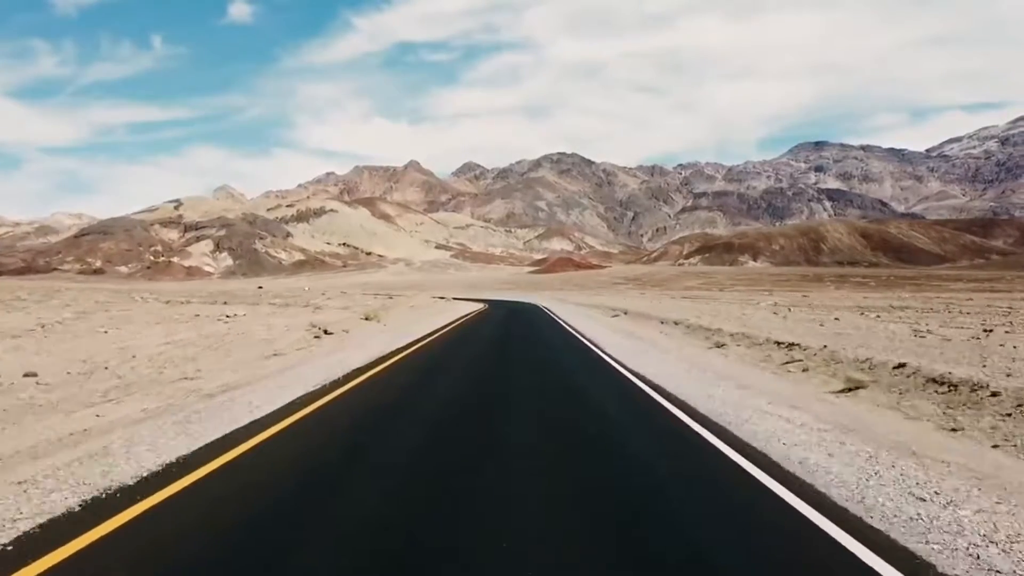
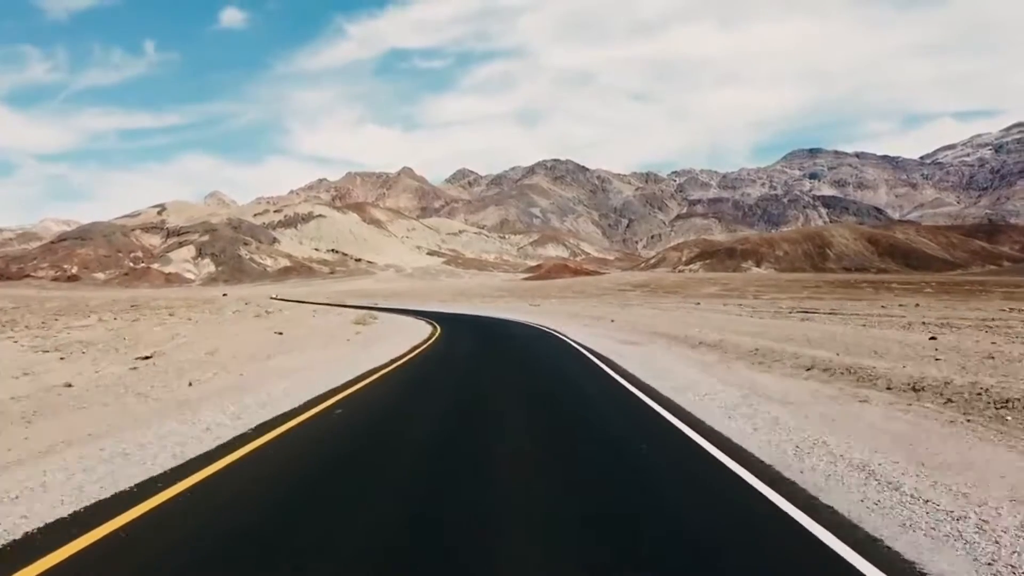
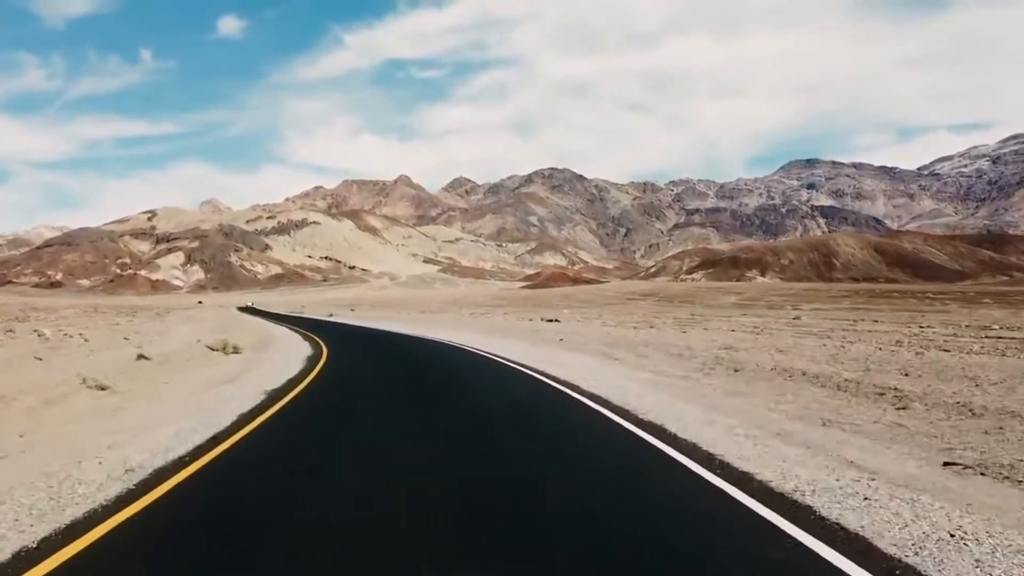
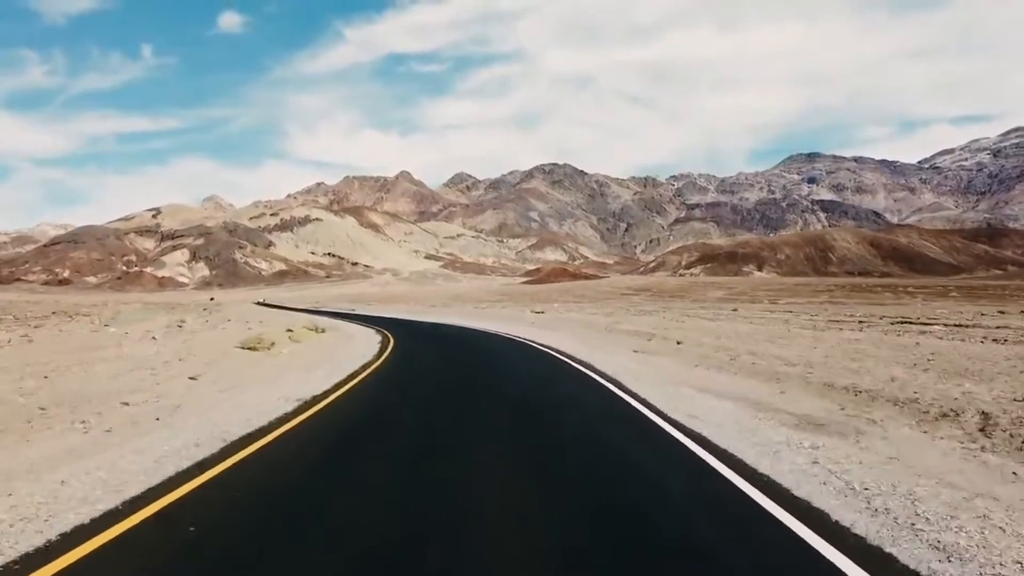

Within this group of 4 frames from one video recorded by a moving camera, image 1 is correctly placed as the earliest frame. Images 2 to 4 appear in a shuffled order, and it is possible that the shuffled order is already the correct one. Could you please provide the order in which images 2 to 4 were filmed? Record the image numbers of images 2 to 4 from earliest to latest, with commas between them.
2, 4, 3
